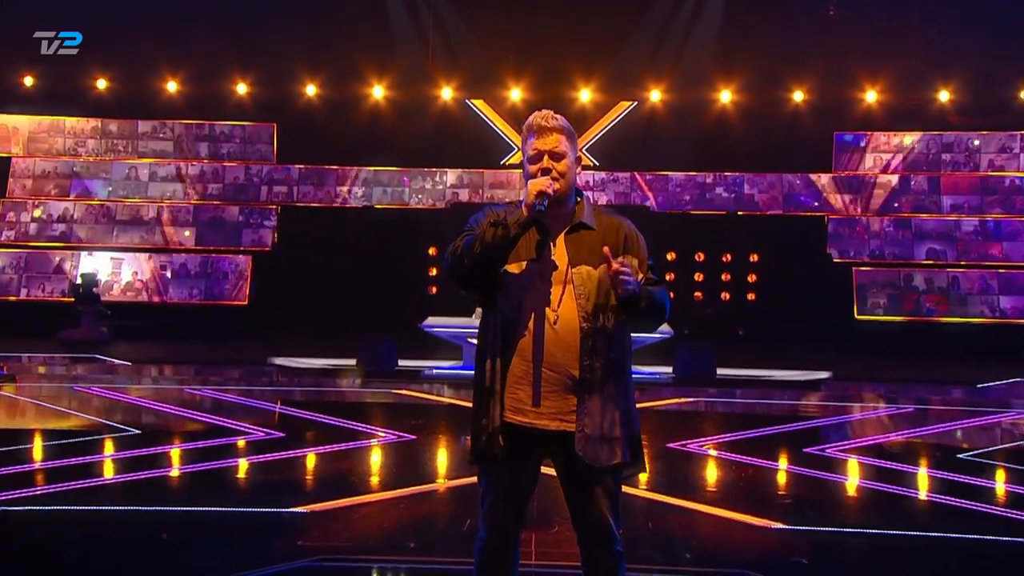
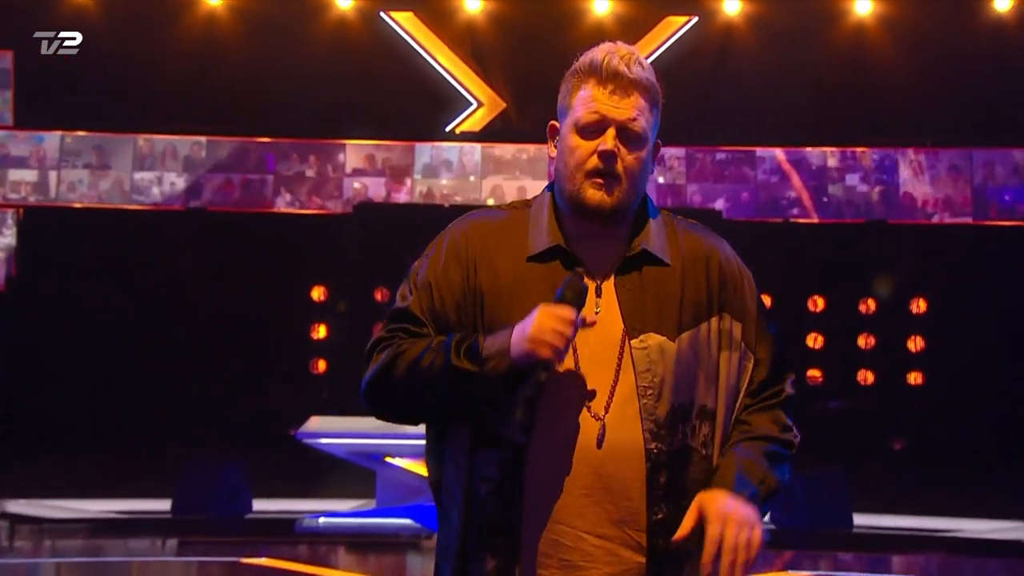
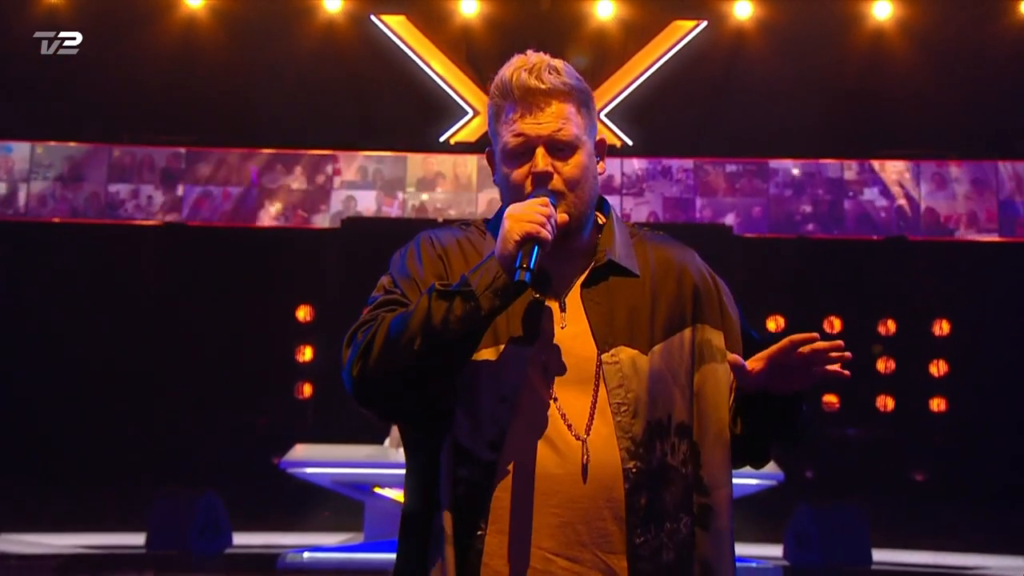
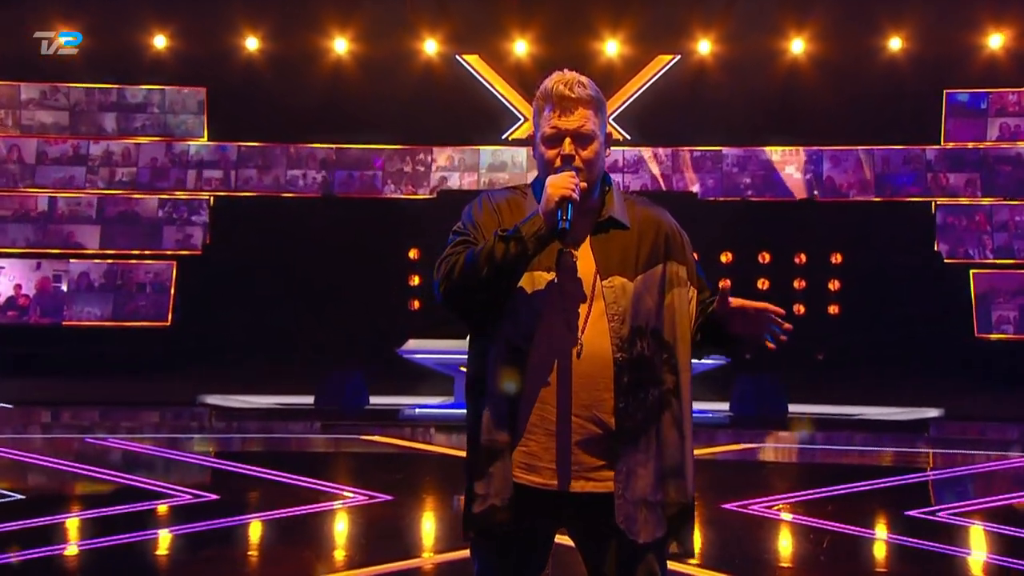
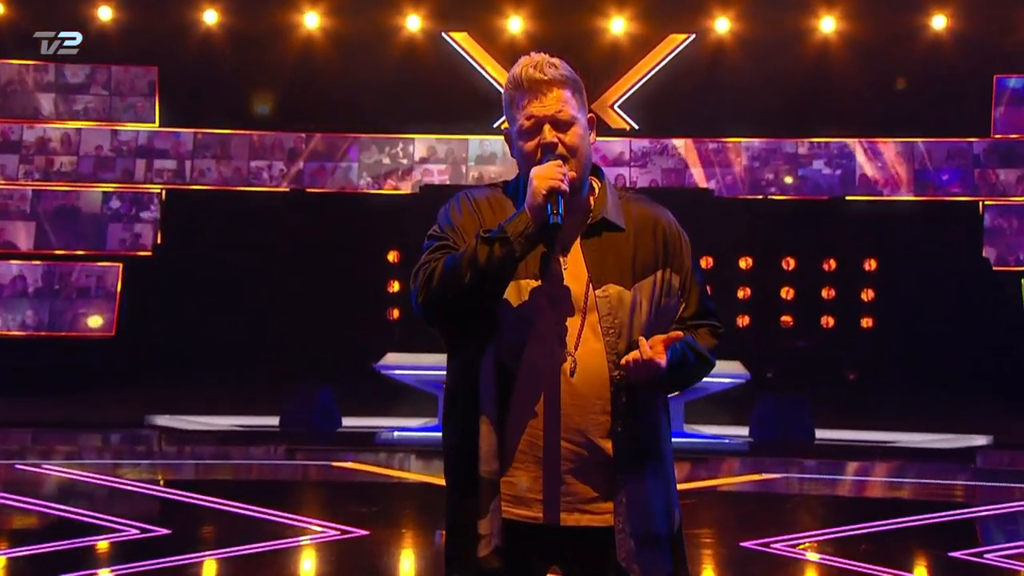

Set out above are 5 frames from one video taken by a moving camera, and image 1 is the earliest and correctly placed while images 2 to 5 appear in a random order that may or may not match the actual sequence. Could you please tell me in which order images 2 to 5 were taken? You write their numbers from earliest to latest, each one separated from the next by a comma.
4, 5, 2, 3
